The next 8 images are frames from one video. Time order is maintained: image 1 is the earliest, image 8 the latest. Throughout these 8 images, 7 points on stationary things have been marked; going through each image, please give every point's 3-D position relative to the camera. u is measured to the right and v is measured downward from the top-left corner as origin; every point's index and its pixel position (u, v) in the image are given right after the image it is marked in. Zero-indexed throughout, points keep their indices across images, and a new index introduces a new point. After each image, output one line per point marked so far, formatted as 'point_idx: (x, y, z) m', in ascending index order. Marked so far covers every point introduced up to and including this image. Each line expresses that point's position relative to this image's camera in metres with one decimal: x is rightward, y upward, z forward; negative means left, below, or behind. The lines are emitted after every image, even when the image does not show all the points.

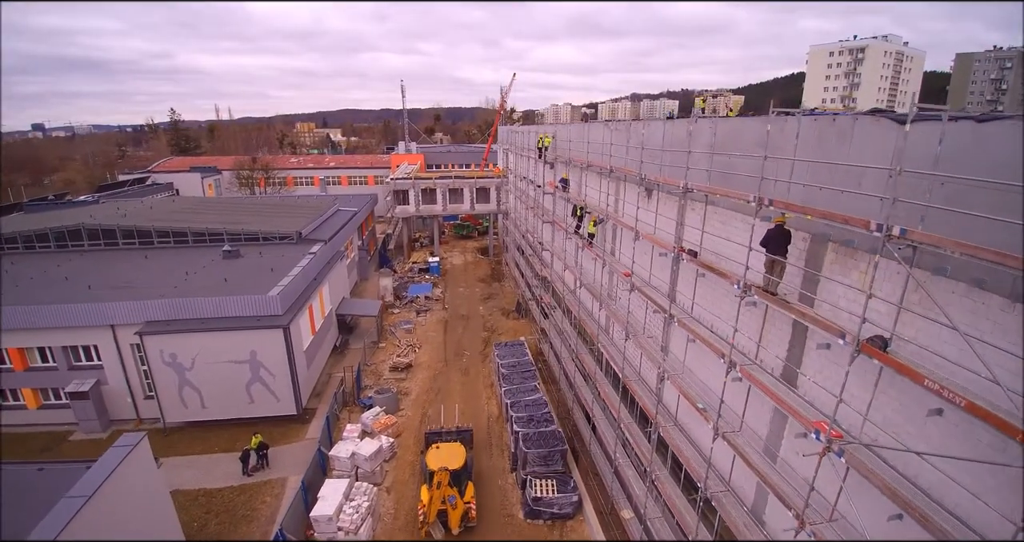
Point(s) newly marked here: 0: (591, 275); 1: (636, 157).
0: (+2.1, -0.1, +13.2) m
1: (+2.4, +2.1, +9.3) m
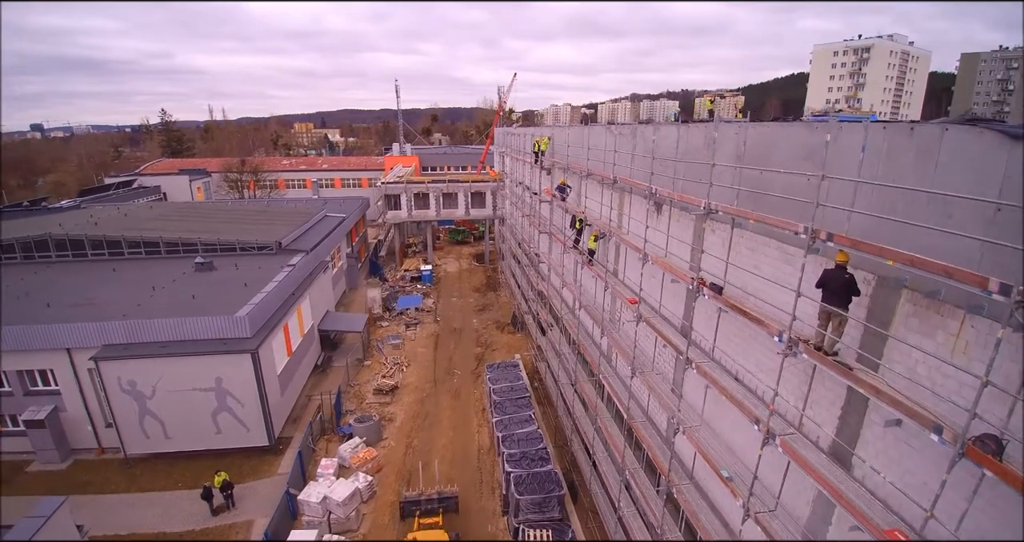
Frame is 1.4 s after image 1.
0: (+1.9, -0.5, +12.0) m
1: (+2.2, +1.7, +8.1) m
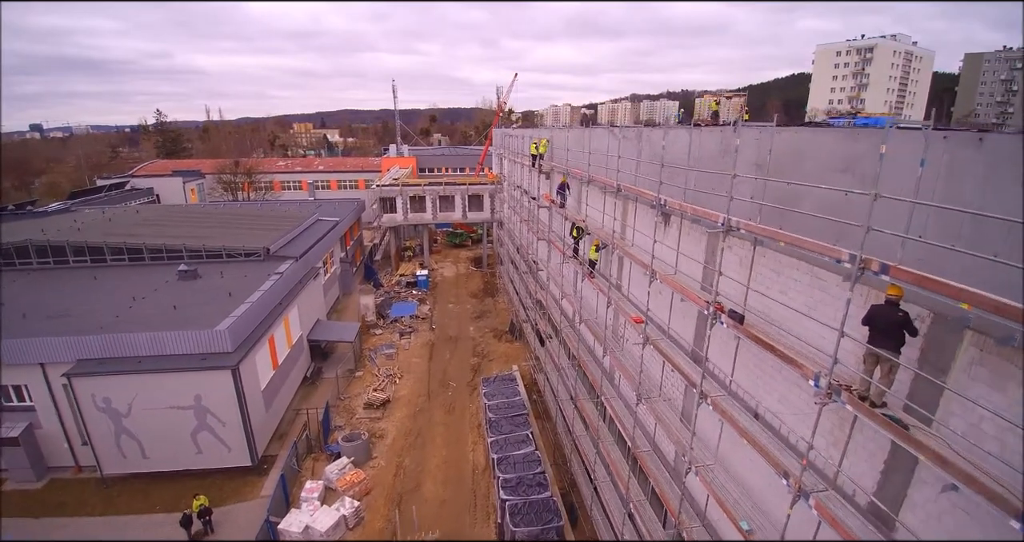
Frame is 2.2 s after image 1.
0: (+1.8, -0.8, +11.4) m
1: (+2.2, +1.4, +7.4) m
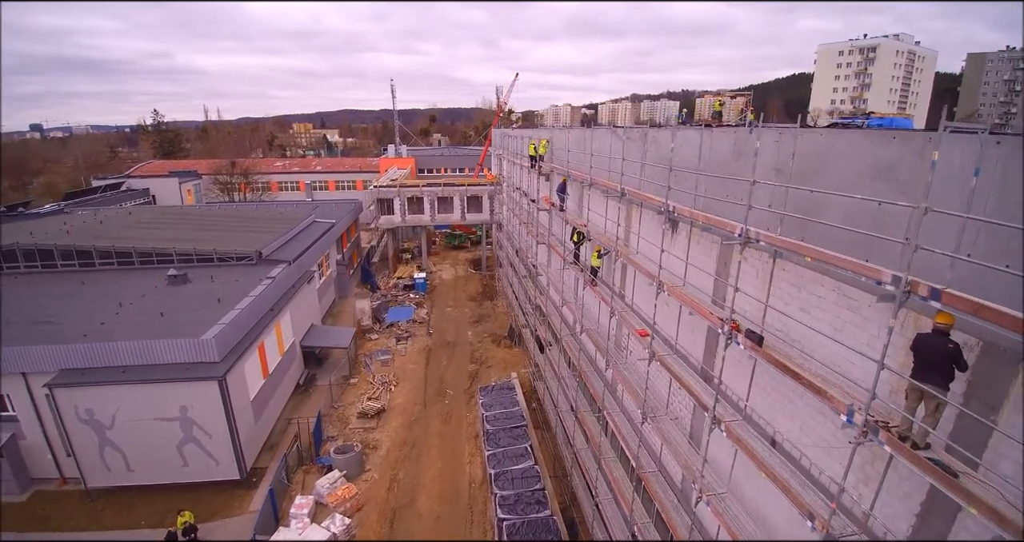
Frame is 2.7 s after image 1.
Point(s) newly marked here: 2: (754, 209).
0: (+1.8, -0.9, +10.9) m
1: (+2.1, +1.3, +7.0) m
2: (+2.4, +0.6, +4.8) m
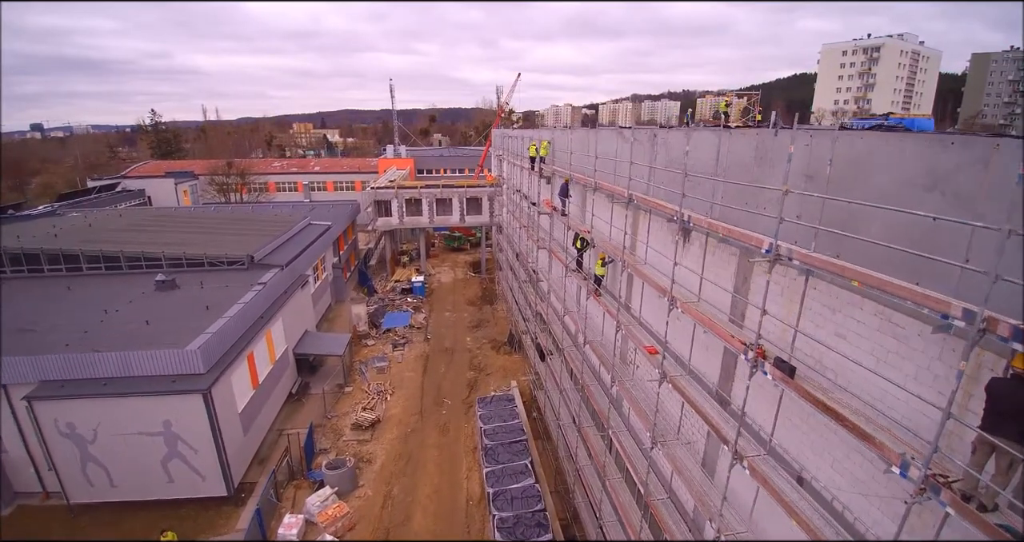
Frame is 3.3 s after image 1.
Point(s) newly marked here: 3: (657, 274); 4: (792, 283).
0: (+1.8, -1.1, +10.4) m
1: (+2.1, +1.1, +6.5) m
2: (+2.4, +0.4, +4.3) m
3: (+2.0, 0.0, +7.0) m
4: (+2.5, -0.1, +4.4) m
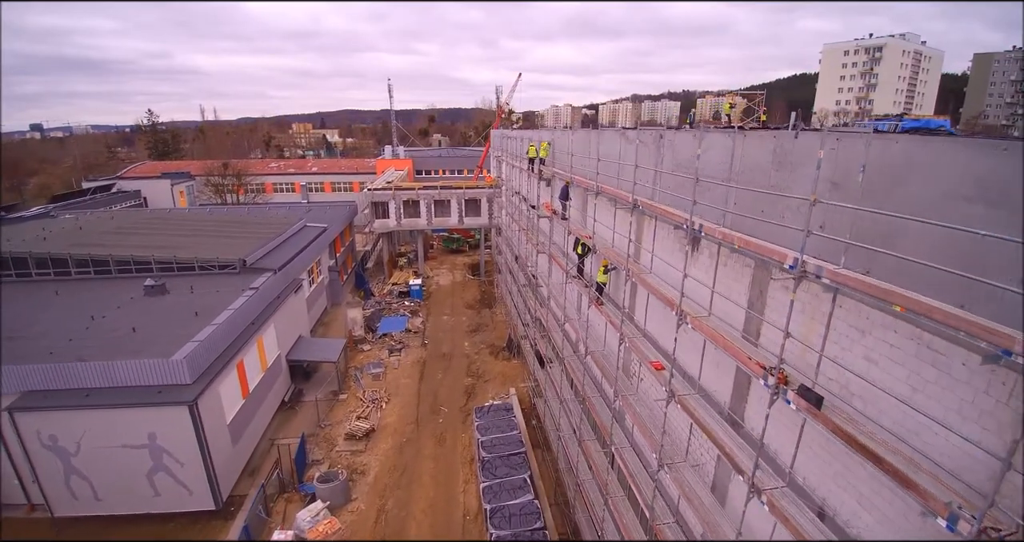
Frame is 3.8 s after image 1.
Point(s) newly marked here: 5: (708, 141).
0: (+1.7, -1.2, +10.0) m
1: (+2.1, +1.0, +6.1) m
2: (+2.3, +0.3, +3.9) m
3: (+2.0, -0.2, +6.6) m
4: (+2.5, -0.2, +4.1) m
5: (+2.1, +1.5, +5.5) m
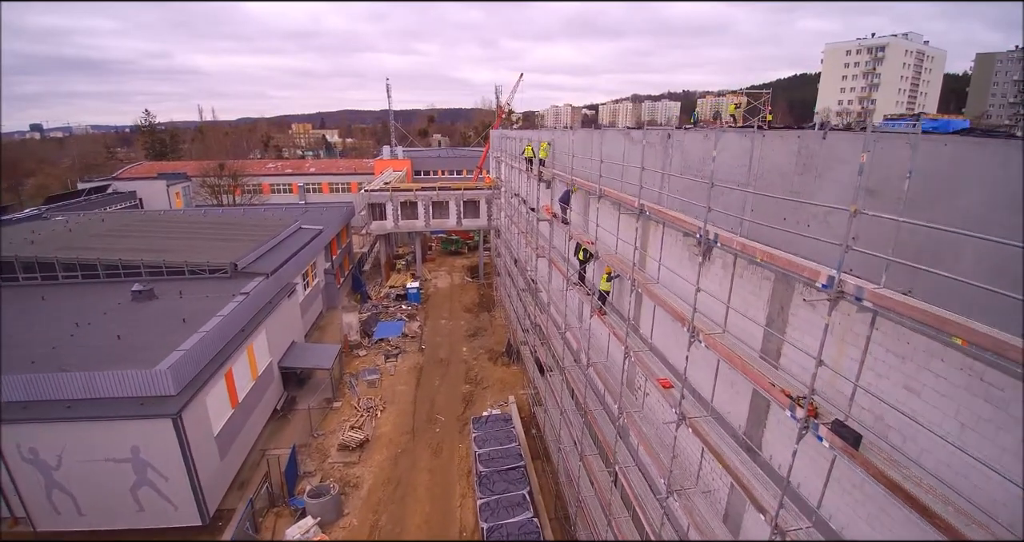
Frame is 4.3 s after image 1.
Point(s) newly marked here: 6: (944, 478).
0: (+1.7, -1.3, +9.6) m
1: (+2.1, +0.9, +5.7) m
2: (+2.3, +0.2, +3.5) m
3: (+2.0, -0.3, +6.1) m
4: (+2.4, -0.4, +3.6) m
5: (+2.1, +1.3, +5.1) m
6: (+2.6, -1.3, +2.9) m
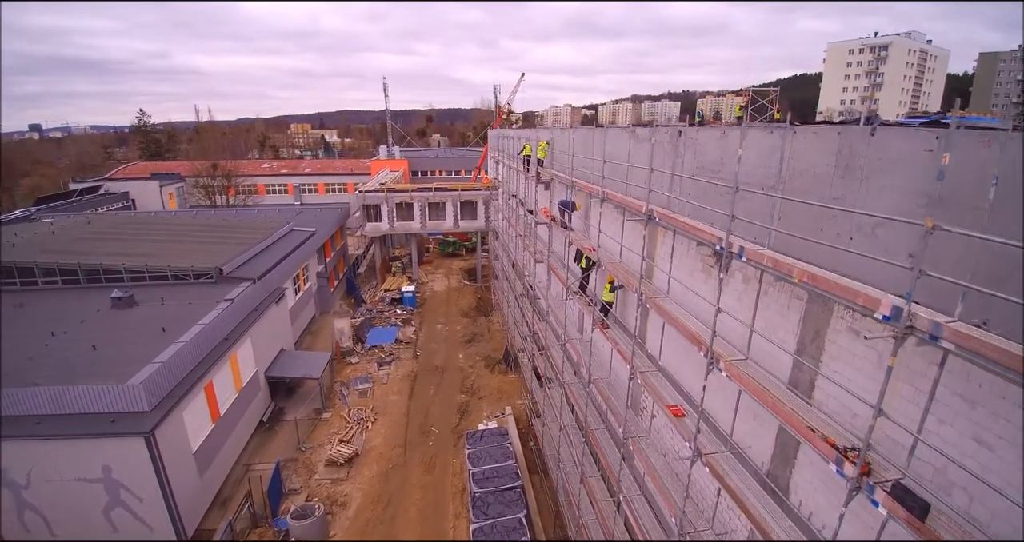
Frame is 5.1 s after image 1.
0: (+1.6, -1.5, +9.0) m
1: (+2.0, +0.7, +5.1) m
2: (+2.2, 0.0, +2.9) m
3: (+1.9, -0.4, +5.5) m
4: (+2.4, -0.5, +3.0) m
5: (+2.0, +1.2, +4.5) m
6: (+2.6, -1.4, +2.3) m
